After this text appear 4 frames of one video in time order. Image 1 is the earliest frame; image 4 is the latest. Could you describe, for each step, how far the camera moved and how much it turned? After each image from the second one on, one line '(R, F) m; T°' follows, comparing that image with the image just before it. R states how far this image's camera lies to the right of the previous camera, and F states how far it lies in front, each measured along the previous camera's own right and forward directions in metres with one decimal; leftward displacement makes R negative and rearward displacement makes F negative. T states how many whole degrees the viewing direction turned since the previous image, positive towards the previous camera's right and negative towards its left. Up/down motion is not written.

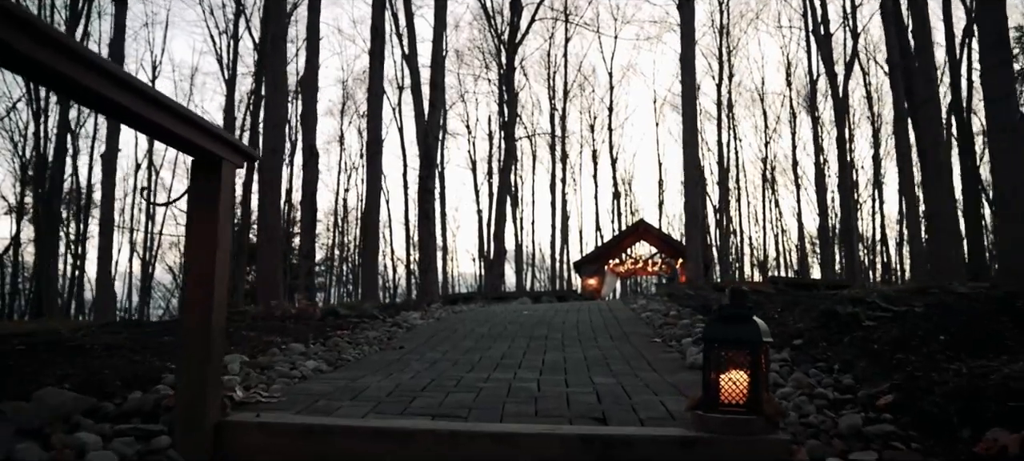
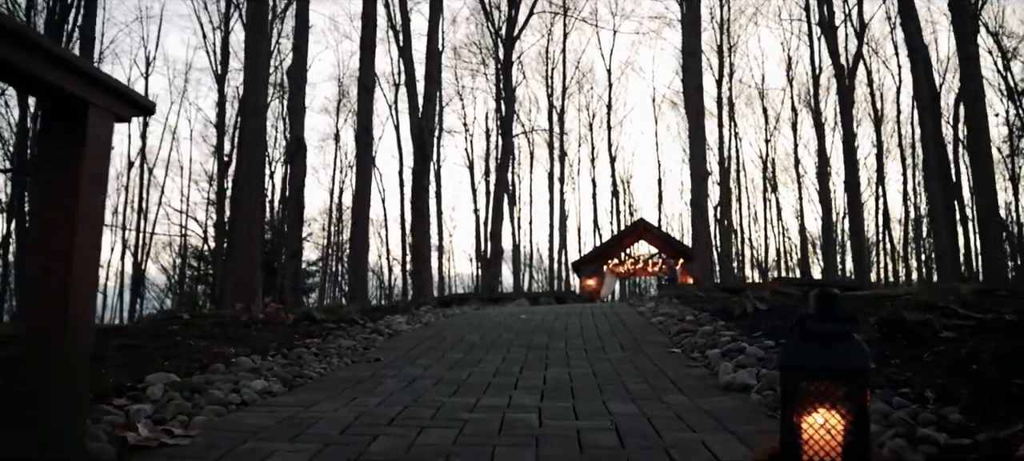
(0.0, +1.2) m; 0°
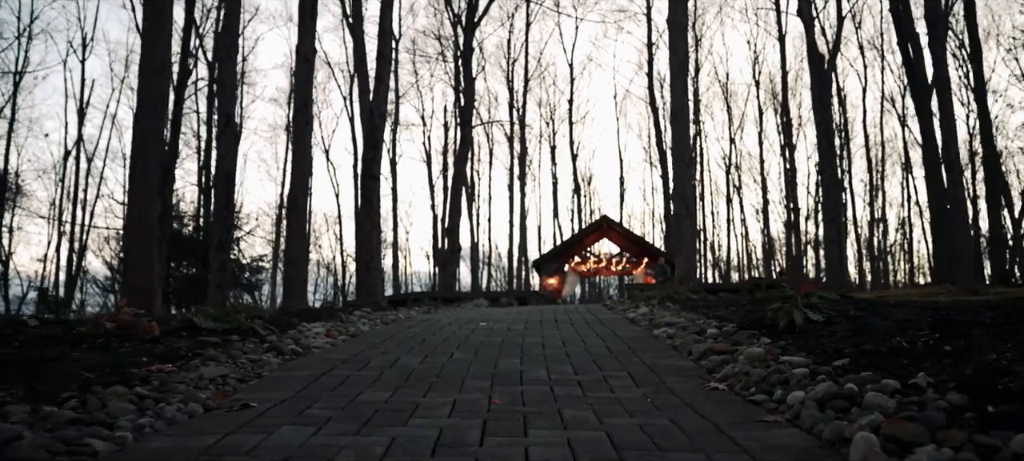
(0.0, +2.6) m; +3°
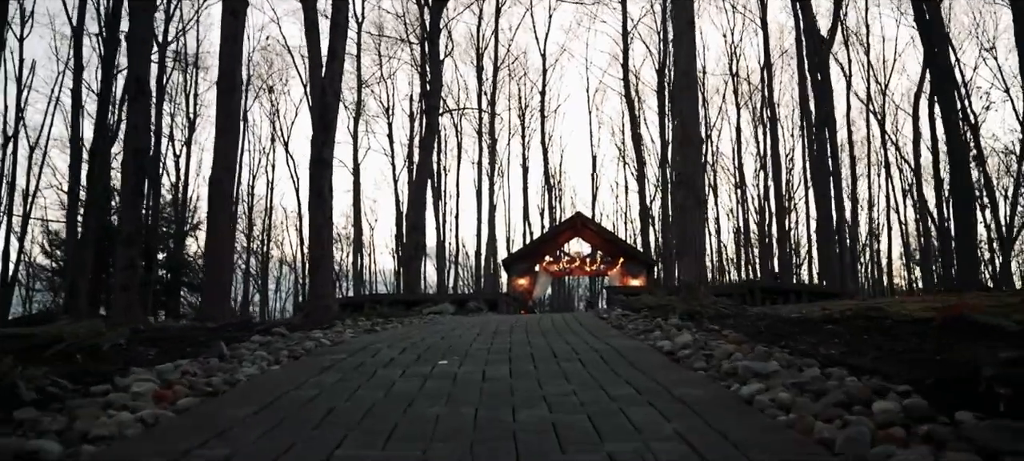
(-0.1, +3.4) m; +2°
